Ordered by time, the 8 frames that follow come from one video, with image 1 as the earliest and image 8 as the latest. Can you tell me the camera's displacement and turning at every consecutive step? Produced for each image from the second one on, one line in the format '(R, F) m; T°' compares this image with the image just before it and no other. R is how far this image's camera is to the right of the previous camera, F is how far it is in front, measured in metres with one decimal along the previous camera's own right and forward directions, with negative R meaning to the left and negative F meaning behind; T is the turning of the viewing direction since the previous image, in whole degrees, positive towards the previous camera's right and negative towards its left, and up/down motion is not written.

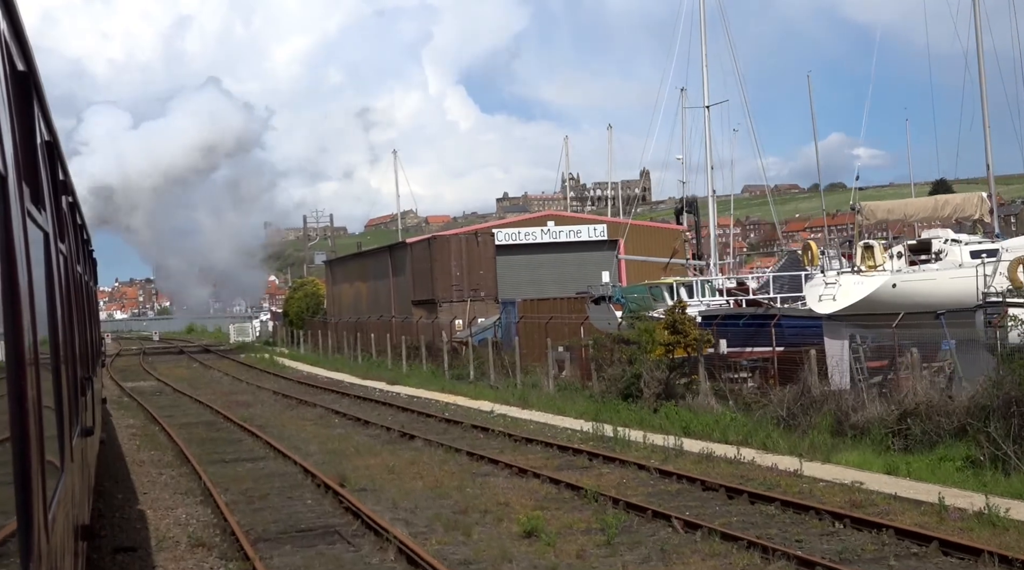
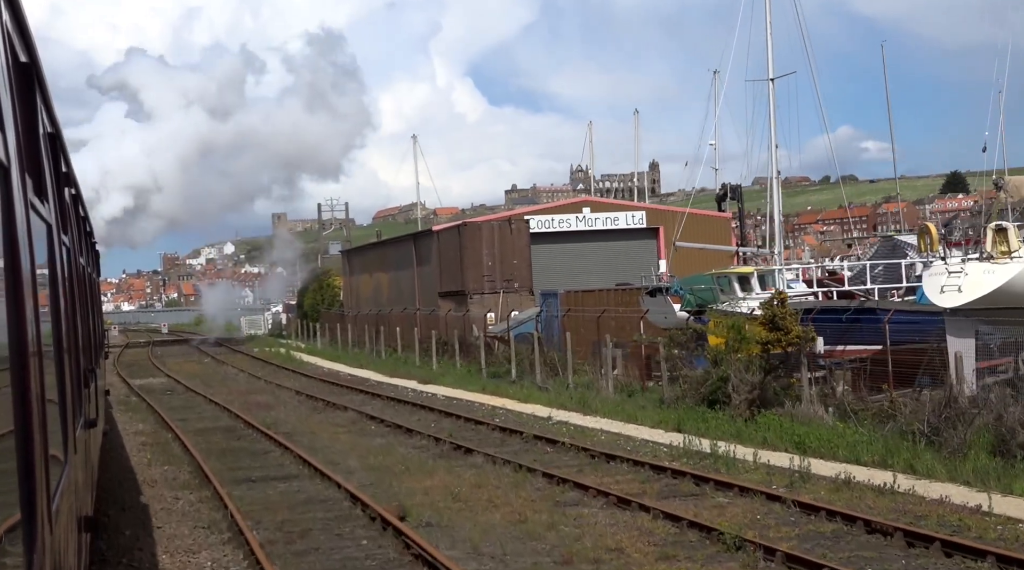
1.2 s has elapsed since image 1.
(-0.8, +2.6) m; 0°
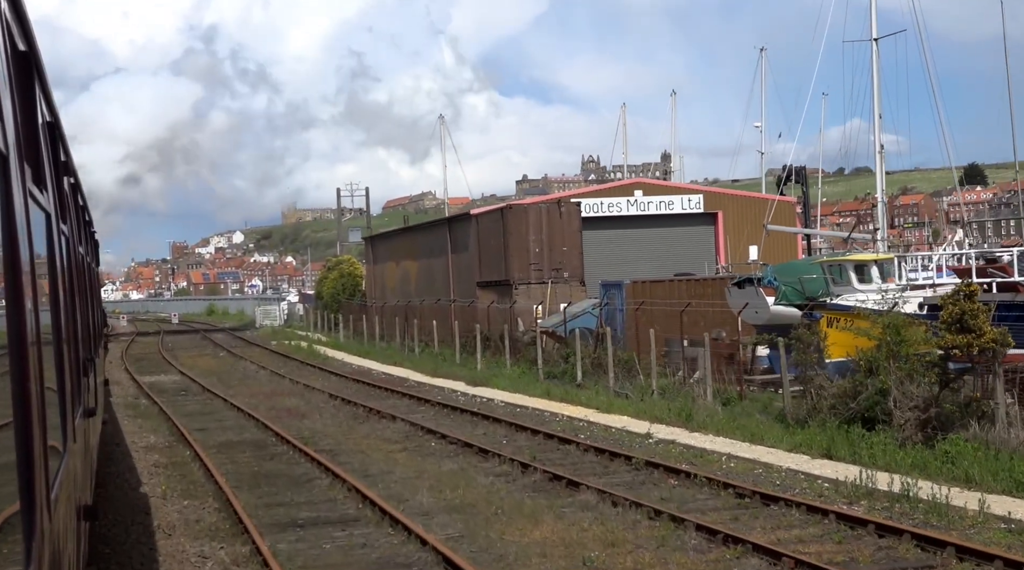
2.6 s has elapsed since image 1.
(-1.0, +3.3) m; 0°
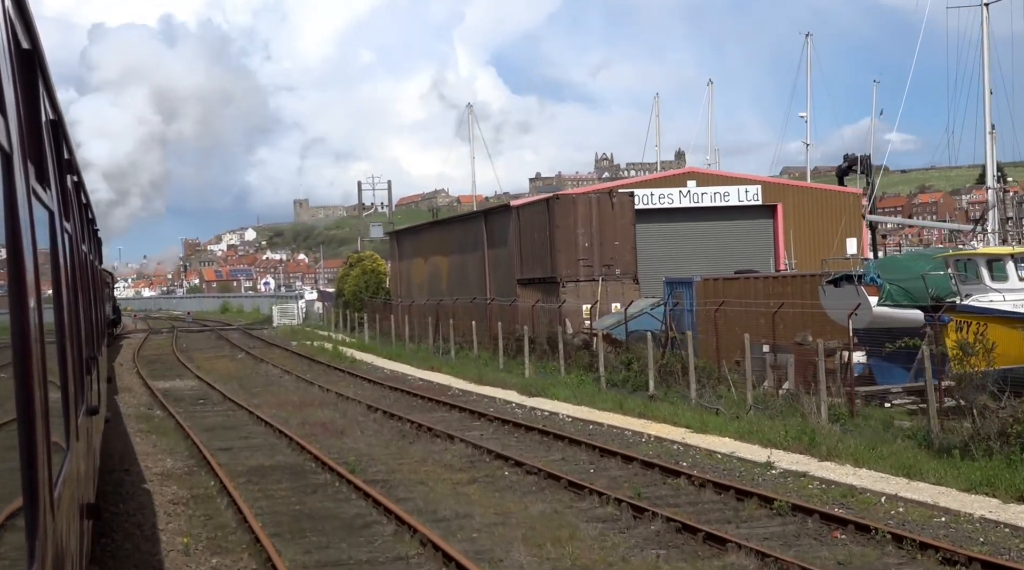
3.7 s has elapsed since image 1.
(-0.8, +2.7) m; -1°
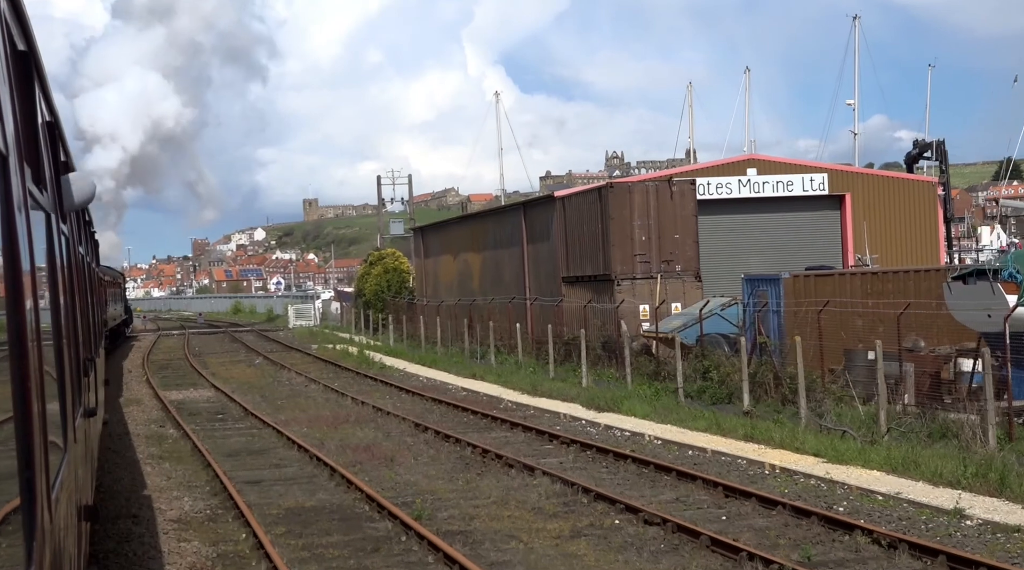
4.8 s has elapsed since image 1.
(-0.8, +2.8) m; 0°
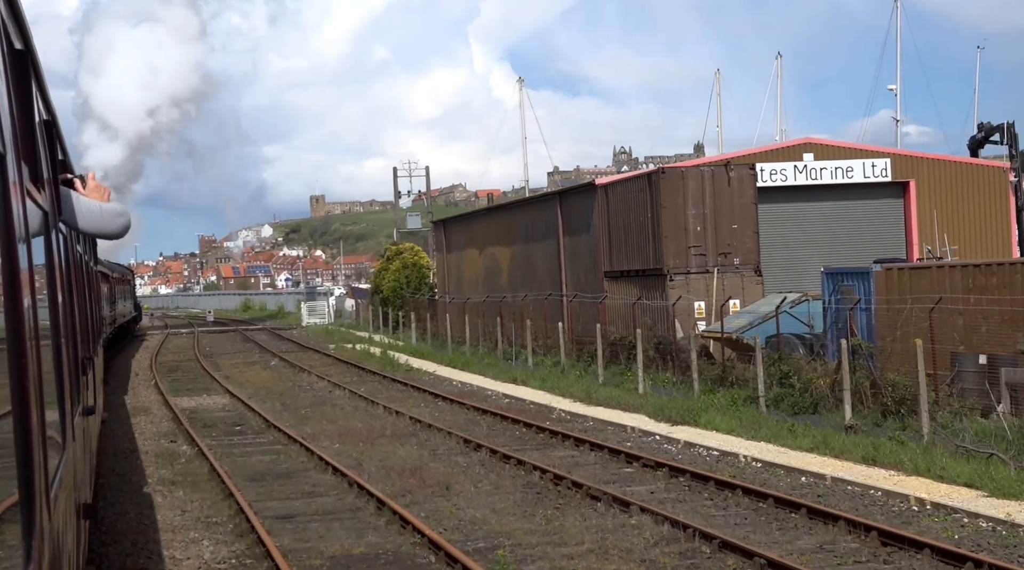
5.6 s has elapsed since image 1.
(-0.7, +2.3) m; 0°
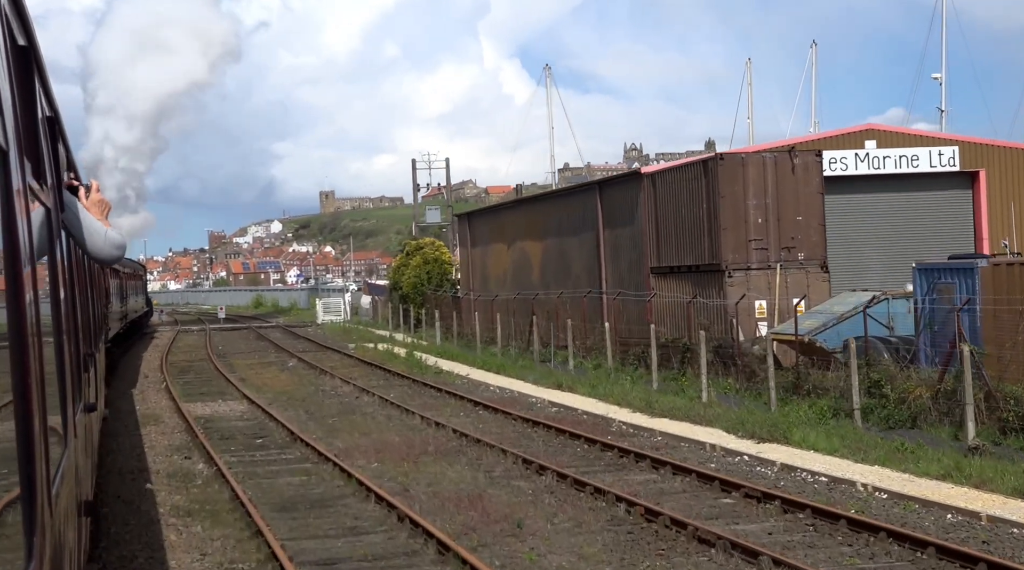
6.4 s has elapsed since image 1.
(-0.6, +2.0) m; 0°
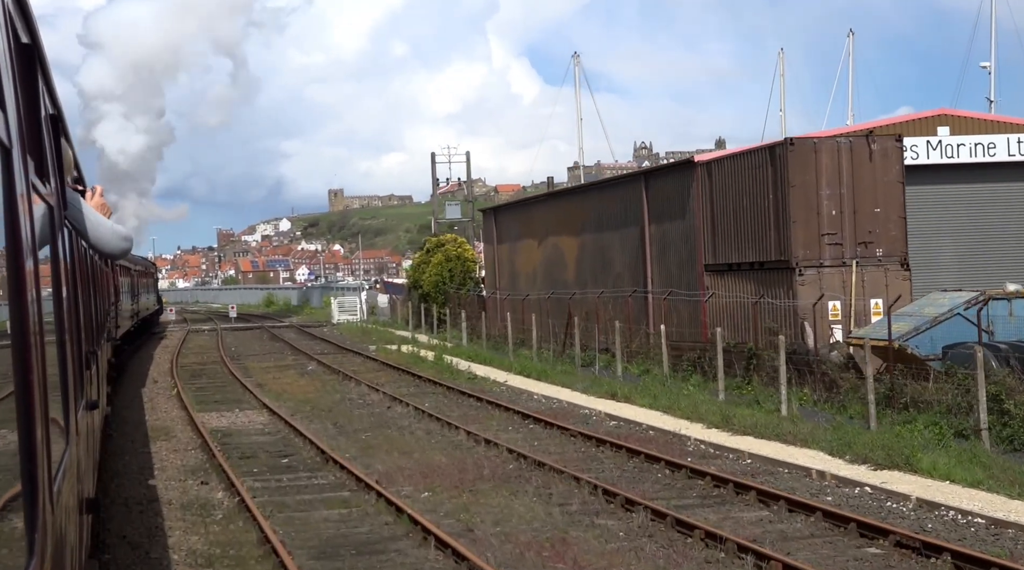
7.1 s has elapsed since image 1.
(-0.6, +2.1) m; 0°
